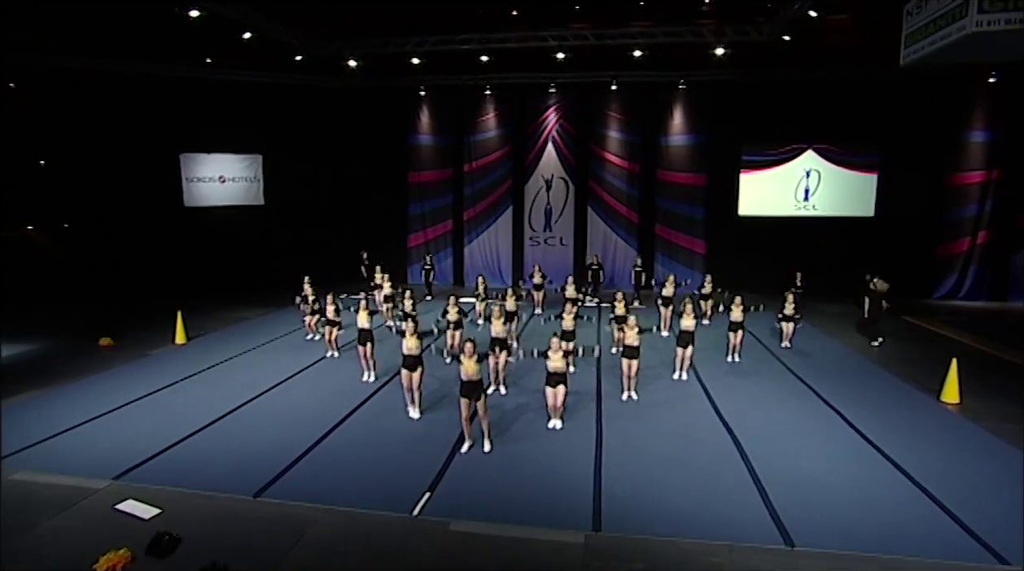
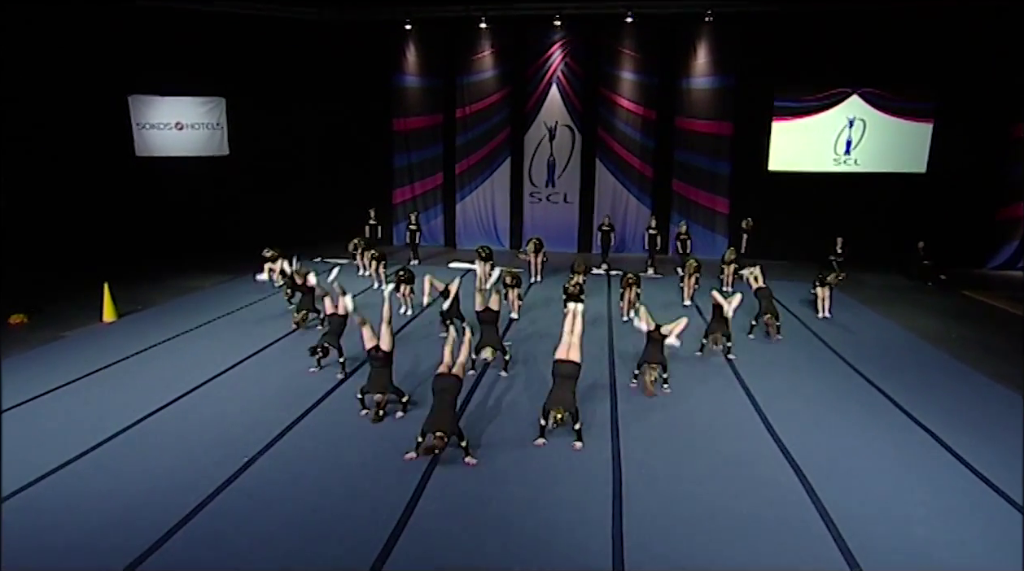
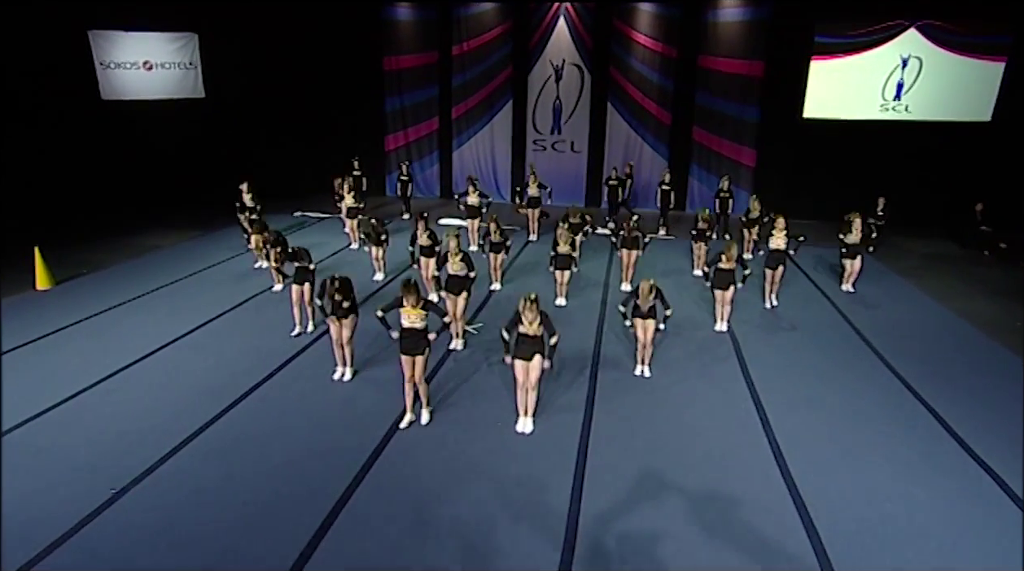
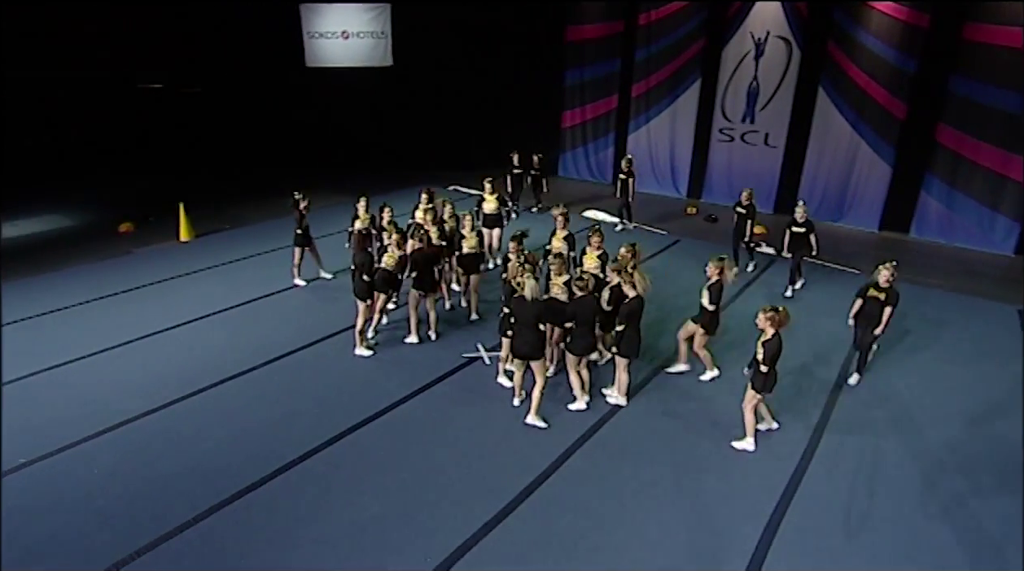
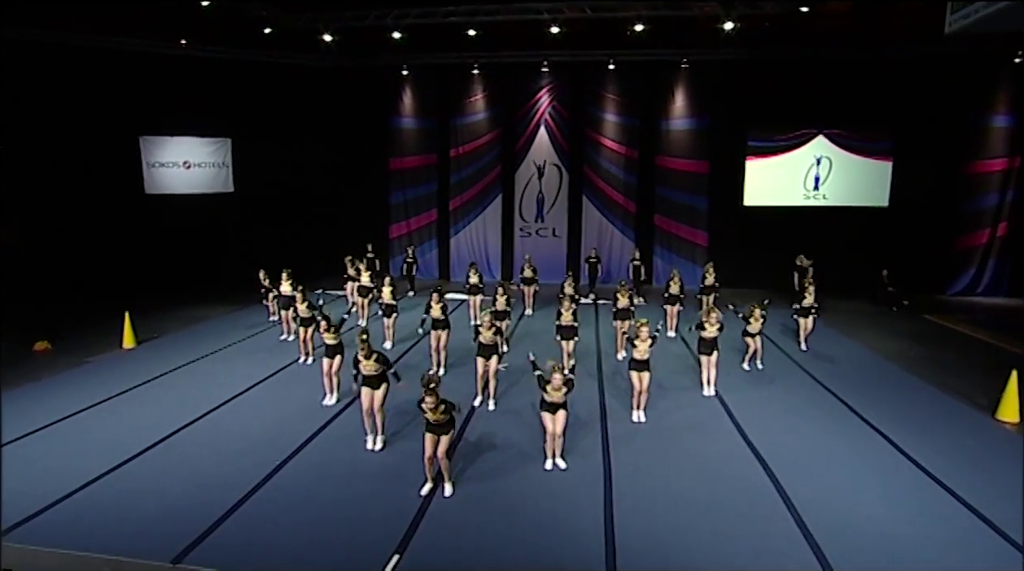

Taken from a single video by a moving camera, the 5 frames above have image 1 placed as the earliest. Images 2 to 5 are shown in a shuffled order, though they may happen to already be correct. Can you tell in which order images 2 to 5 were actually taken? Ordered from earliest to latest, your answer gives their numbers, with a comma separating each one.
5, 2, 3, 4
